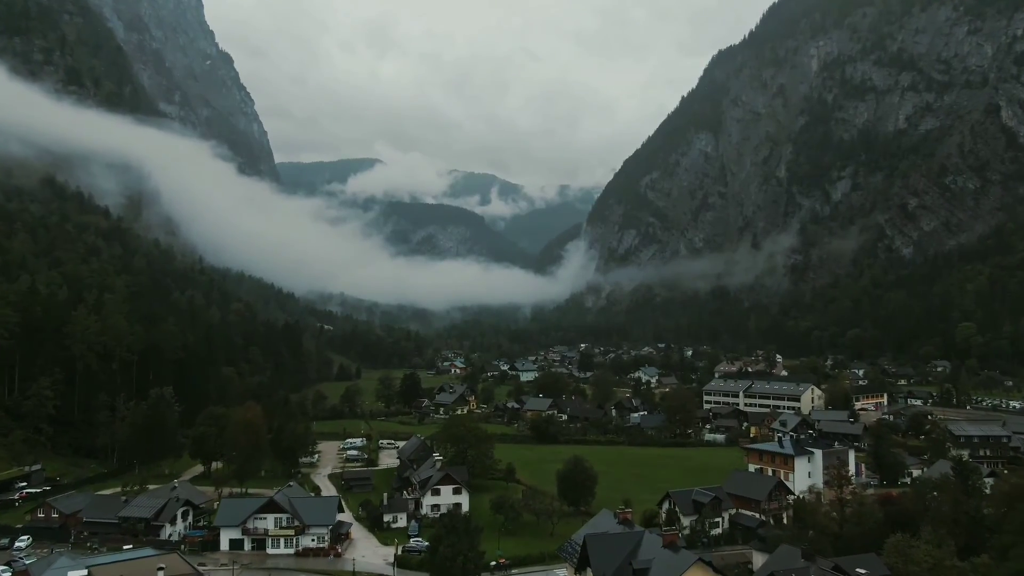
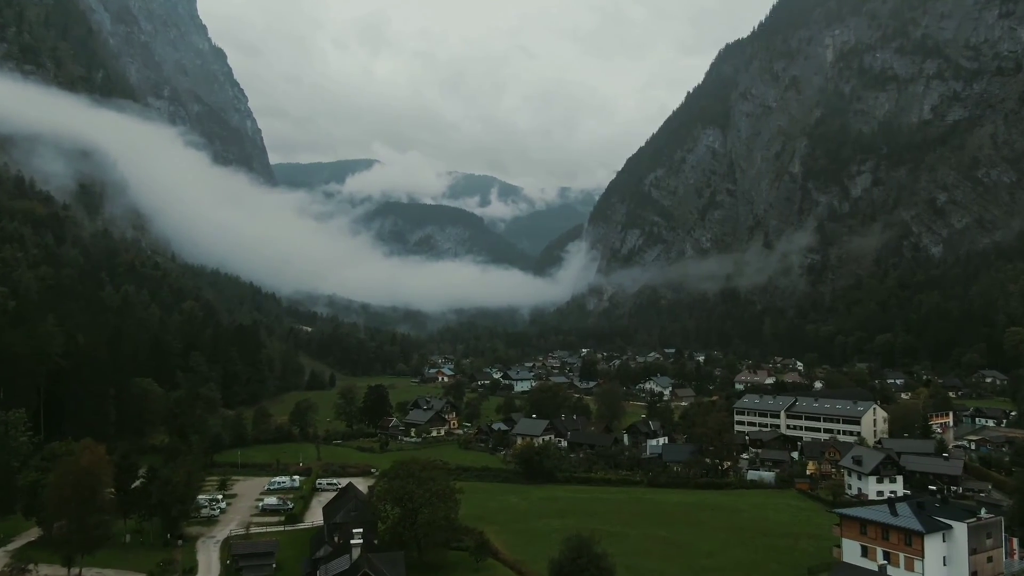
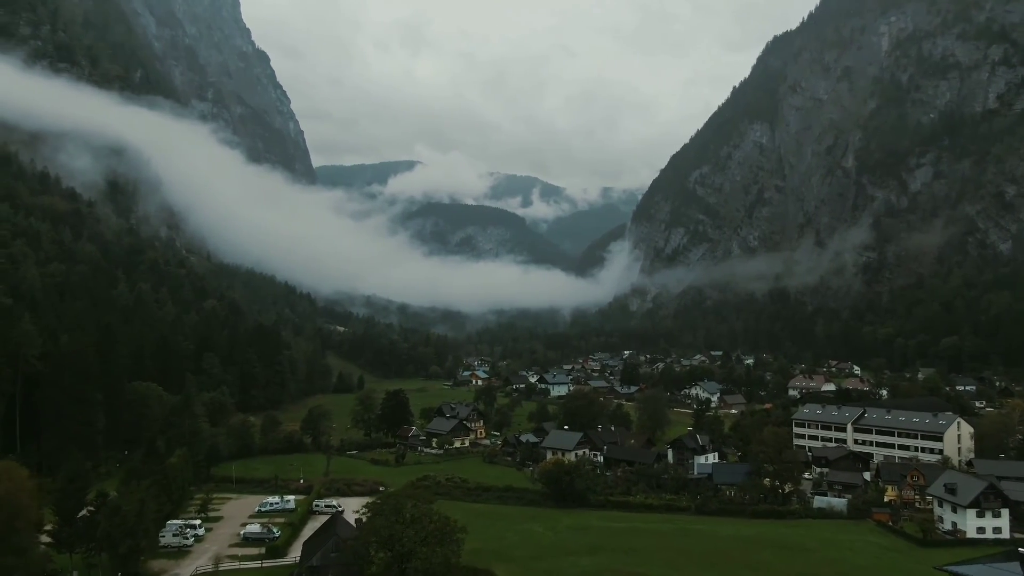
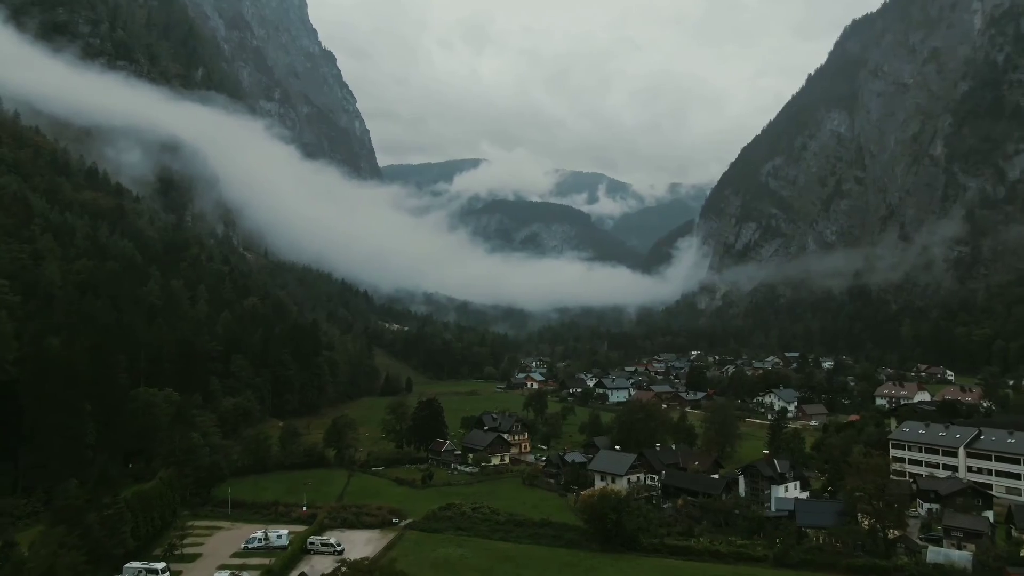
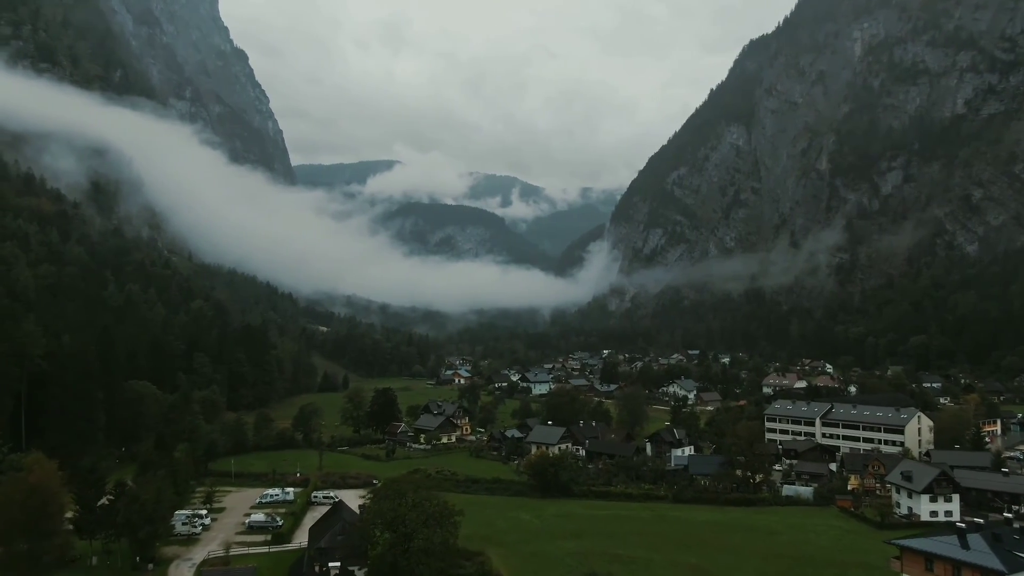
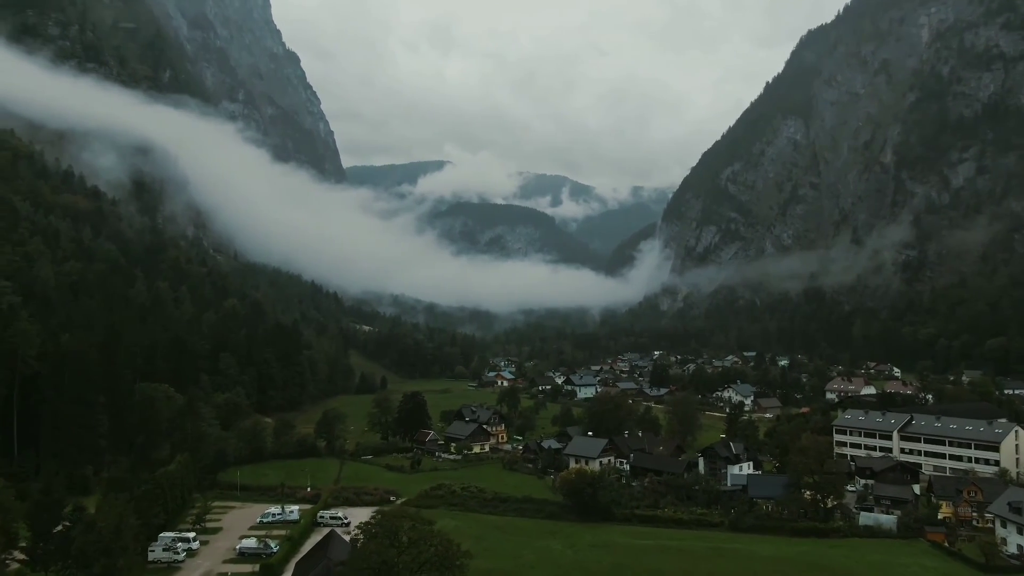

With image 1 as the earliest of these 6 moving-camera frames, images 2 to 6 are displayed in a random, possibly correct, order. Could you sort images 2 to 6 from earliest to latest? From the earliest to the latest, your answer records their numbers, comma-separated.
2, 5, 3, 6, 4
